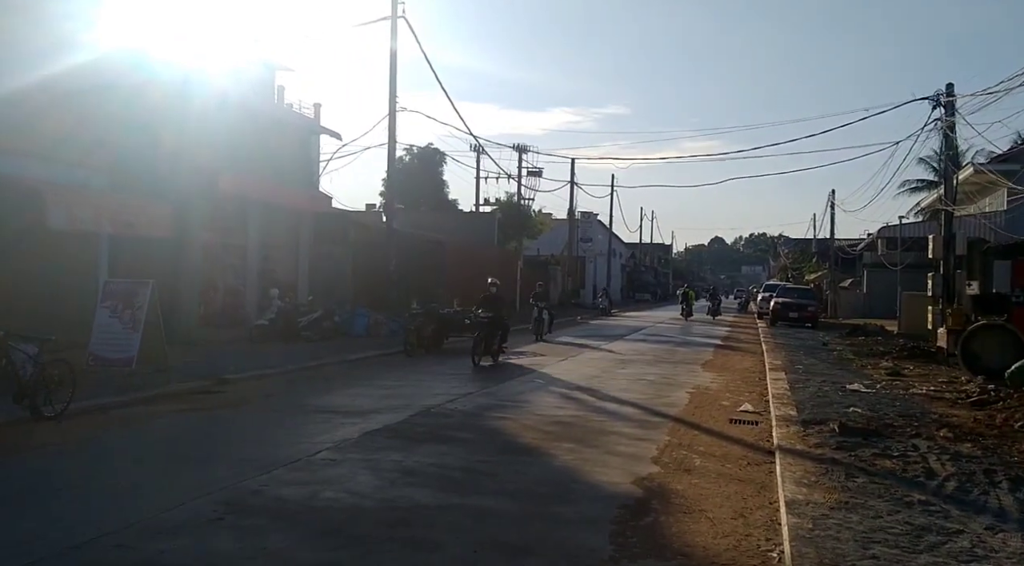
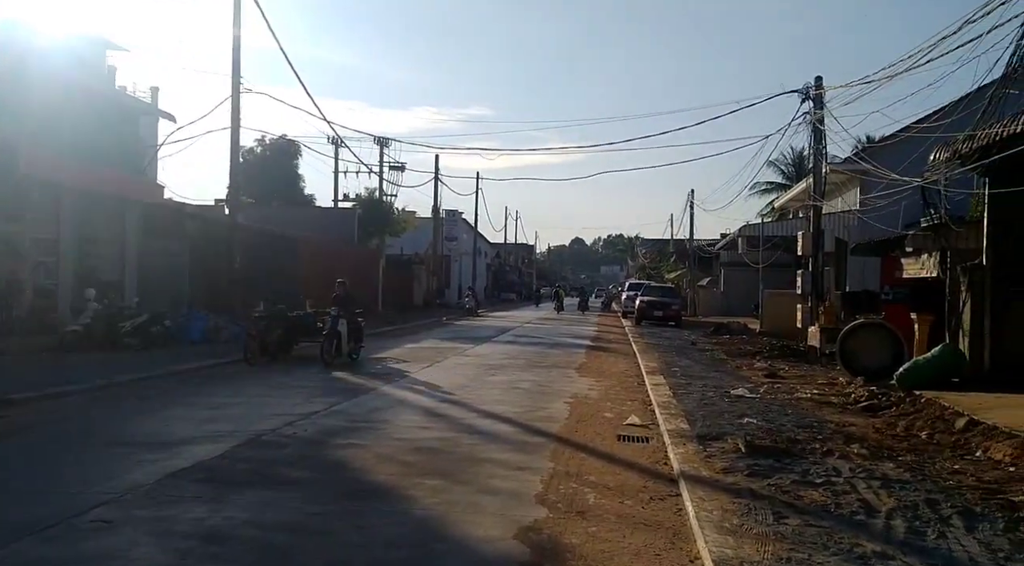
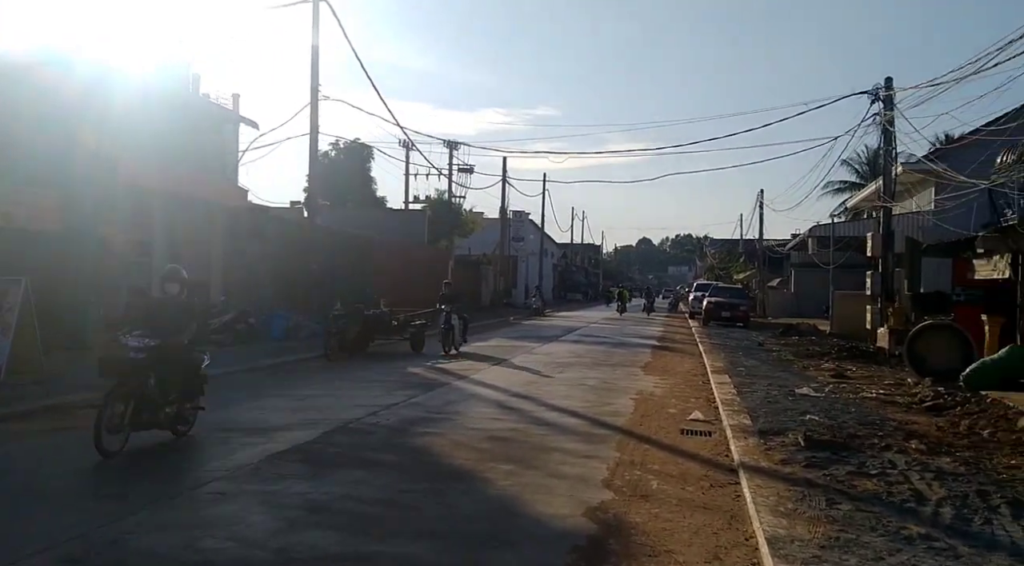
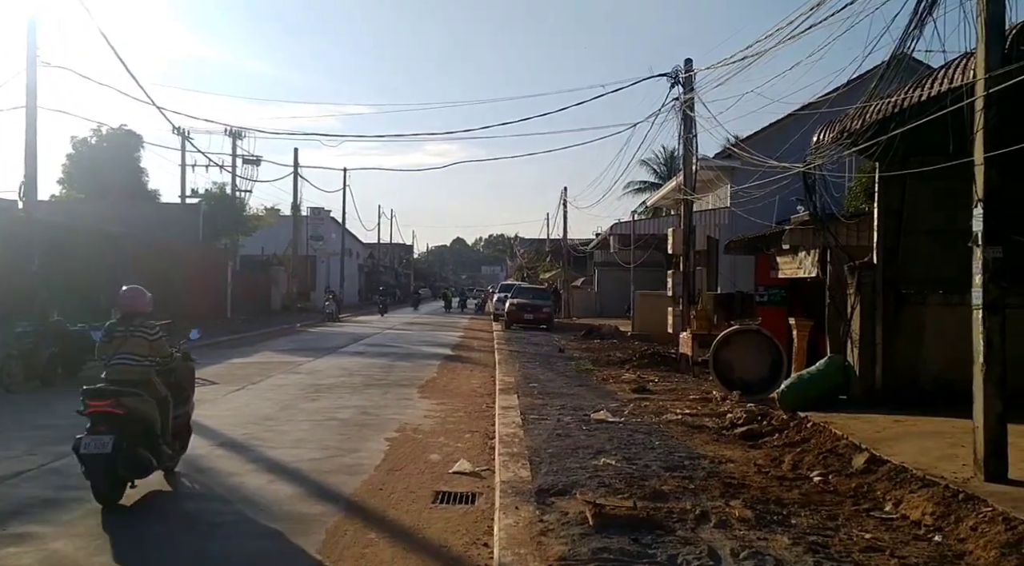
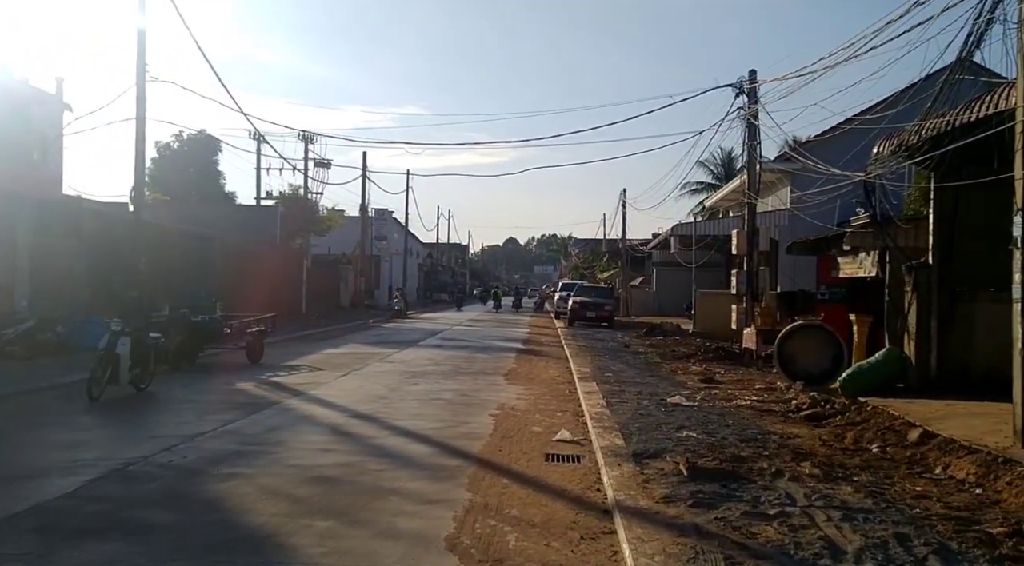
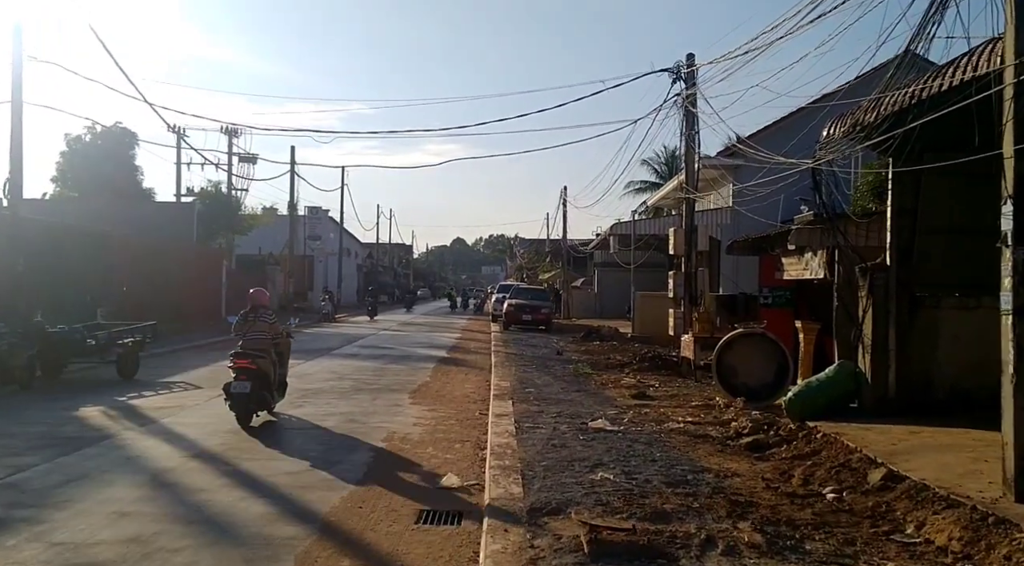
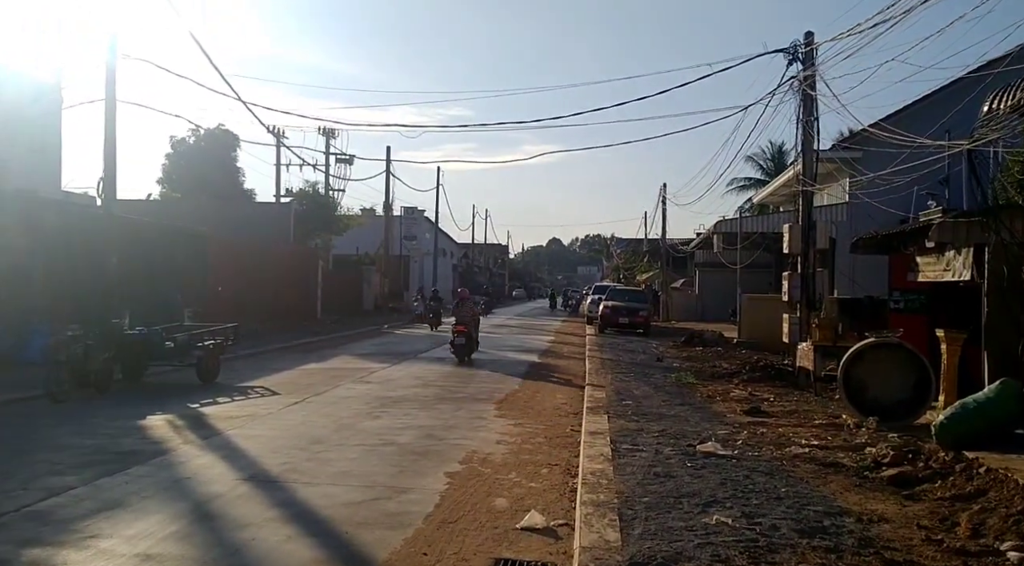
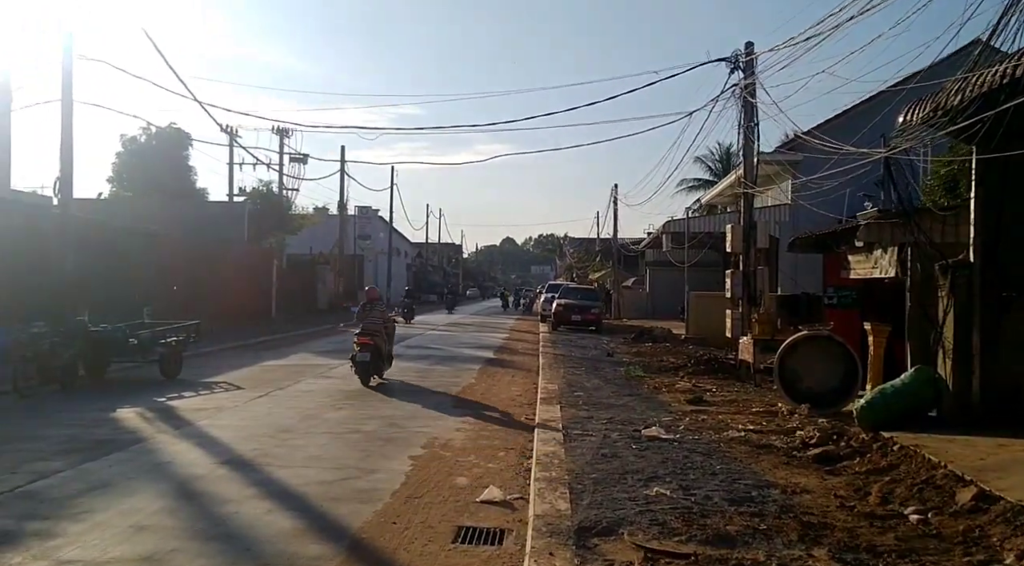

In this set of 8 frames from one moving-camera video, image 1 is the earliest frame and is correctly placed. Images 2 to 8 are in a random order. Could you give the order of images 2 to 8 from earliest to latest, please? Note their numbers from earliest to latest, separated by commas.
3, 2, 5, 4, 6, 8, 7
